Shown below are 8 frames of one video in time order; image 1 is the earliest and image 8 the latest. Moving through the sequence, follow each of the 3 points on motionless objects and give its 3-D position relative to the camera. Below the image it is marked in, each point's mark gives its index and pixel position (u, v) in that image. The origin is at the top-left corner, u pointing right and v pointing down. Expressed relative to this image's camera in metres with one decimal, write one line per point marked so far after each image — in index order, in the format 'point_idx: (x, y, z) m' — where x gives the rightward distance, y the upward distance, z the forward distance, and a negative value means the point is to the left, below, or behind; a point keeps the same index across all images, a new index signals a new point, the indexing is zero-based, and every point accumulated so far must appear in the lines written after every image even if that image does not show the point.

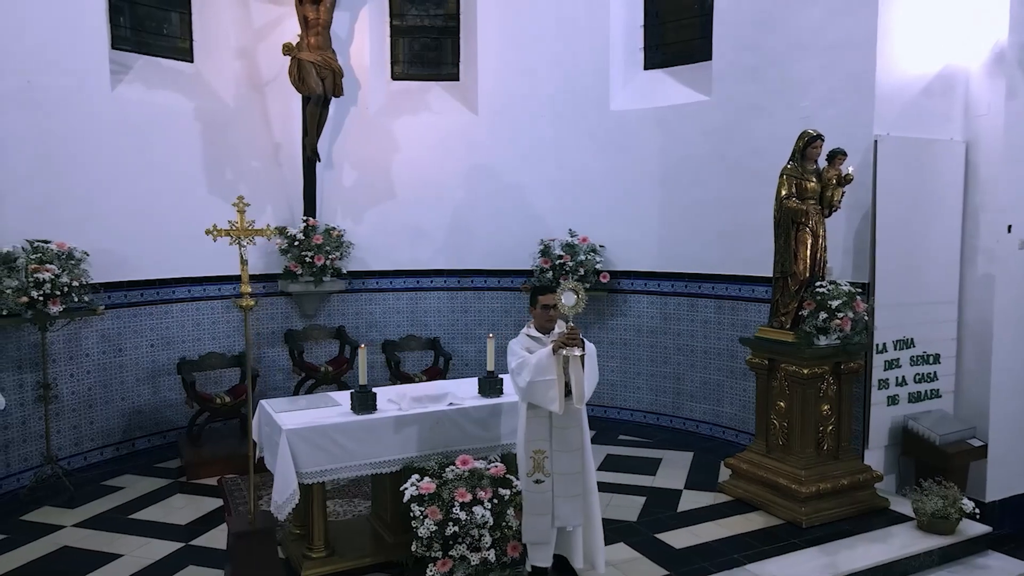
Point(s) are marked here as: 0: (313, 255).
0: (-1.9, +0.3, +6.7) m
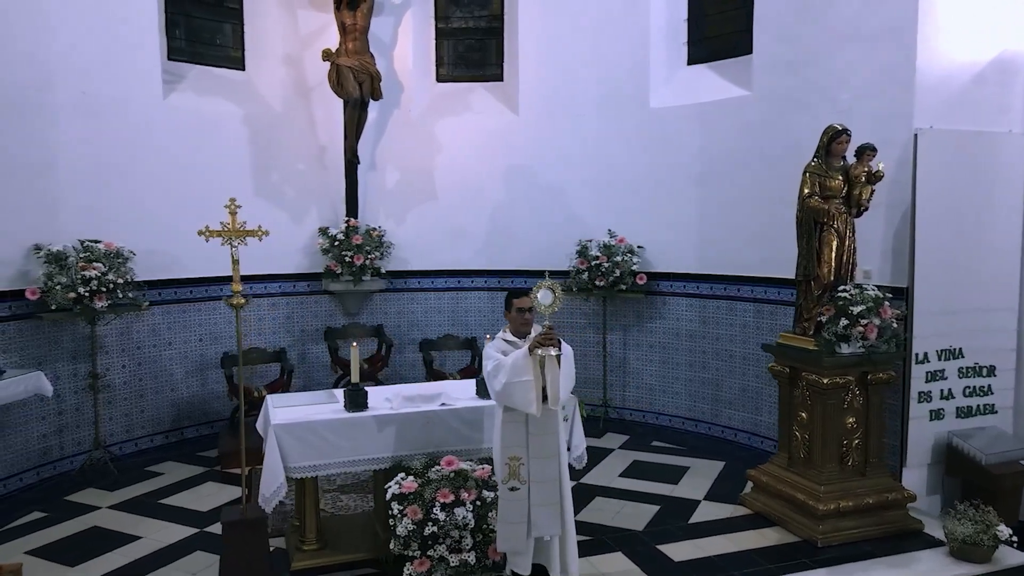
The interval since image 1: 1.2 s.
0: (-1.6, +0.3, +6.9) m
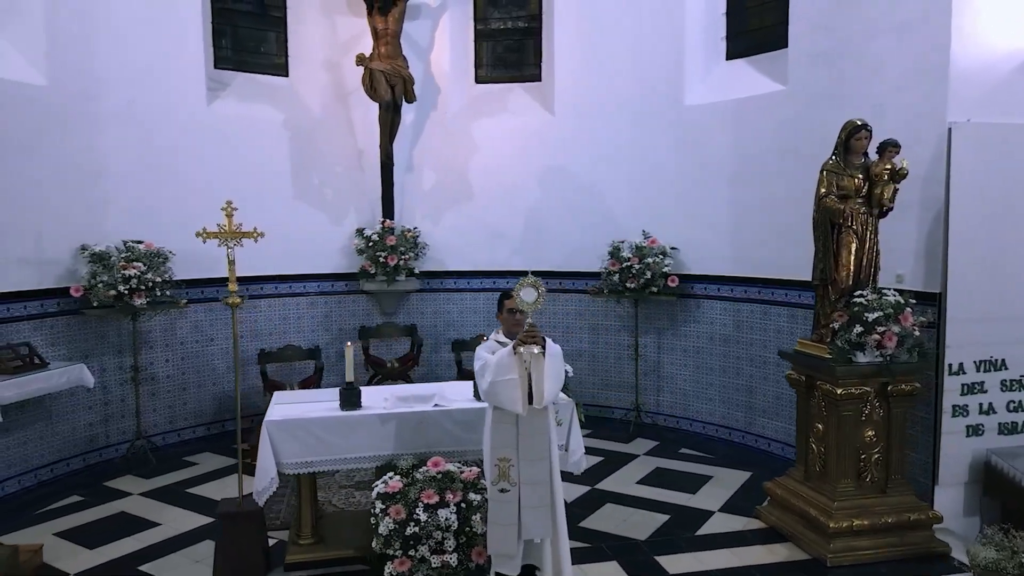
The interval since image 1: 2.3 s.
0: (-1.3, +0.3, +7.0) m
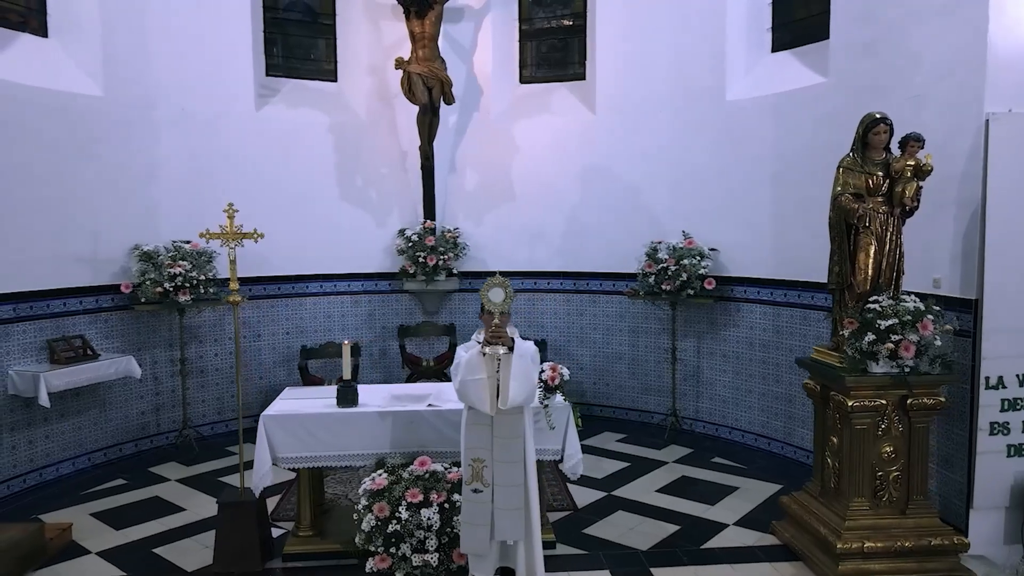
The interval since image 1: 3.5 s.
0: (-0.9, +0.3, +7.1) m
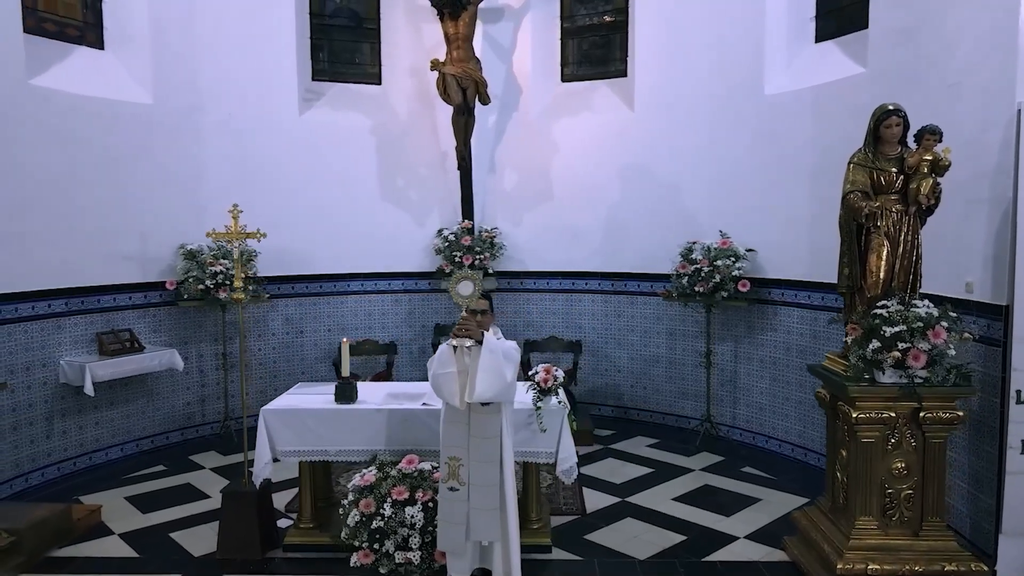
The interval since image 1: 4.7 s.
0: (-0.5, +0.3, +7.2) m
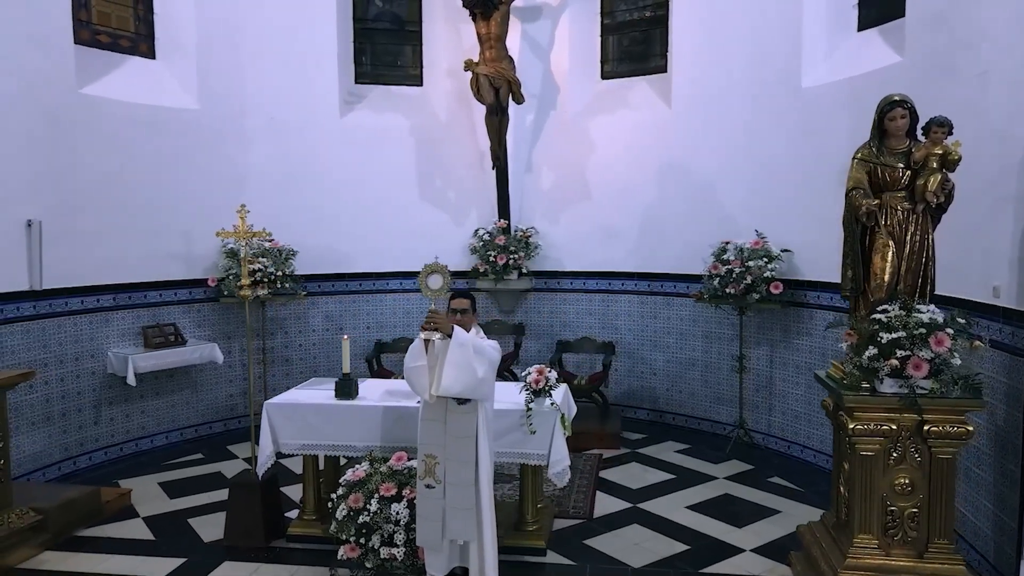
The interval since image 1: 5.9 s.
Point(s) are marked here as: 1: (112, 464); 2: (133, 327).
0: (-0.2, +0.3, +7.2) m
1: (-3.3, -1.5, +5.7) m
2: (-3.2, -0.3, +5.9) m
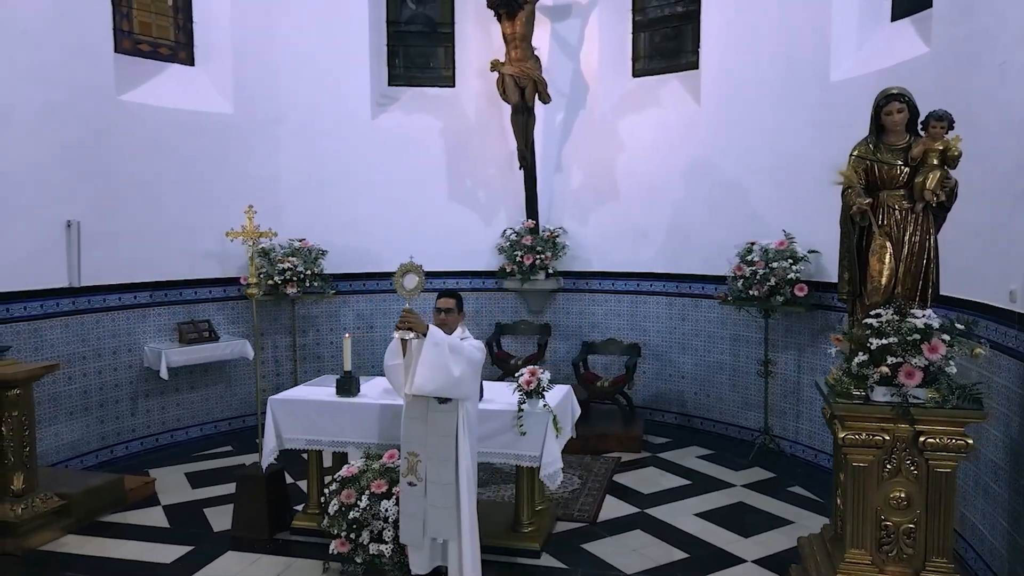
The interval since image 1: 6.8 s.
0: (+0.1, +0.3, +7.2) m
1: (-3.2, -1.4, +6.0) m
2: (-3.1, -0.3, +6.1) m
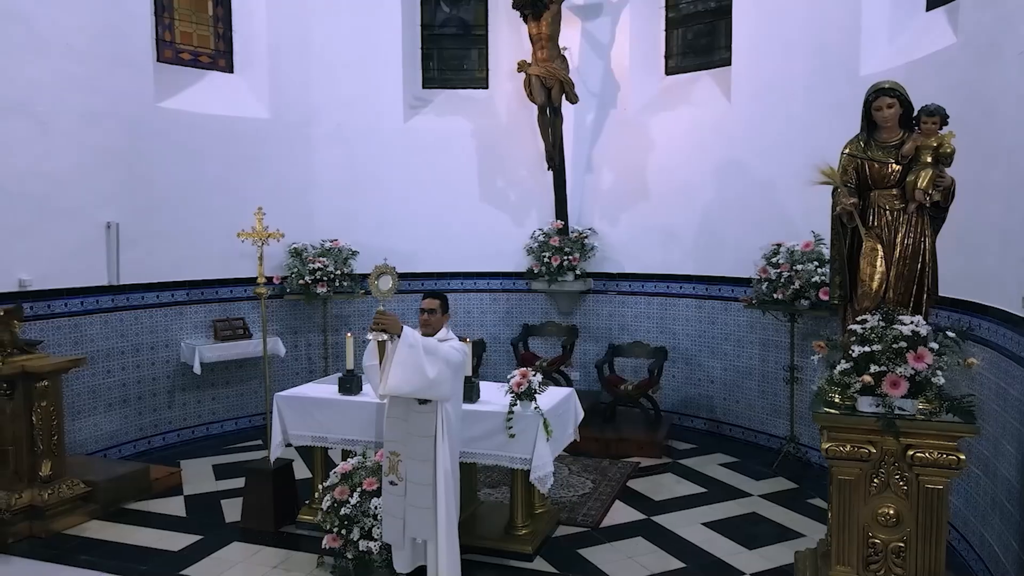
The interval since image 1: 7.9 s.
0: (+0.4, +0.3, +7.1) m
1: (-3.0, -1.4, +6.3) m
2: (-2.9, -0.3, +6.4) m
